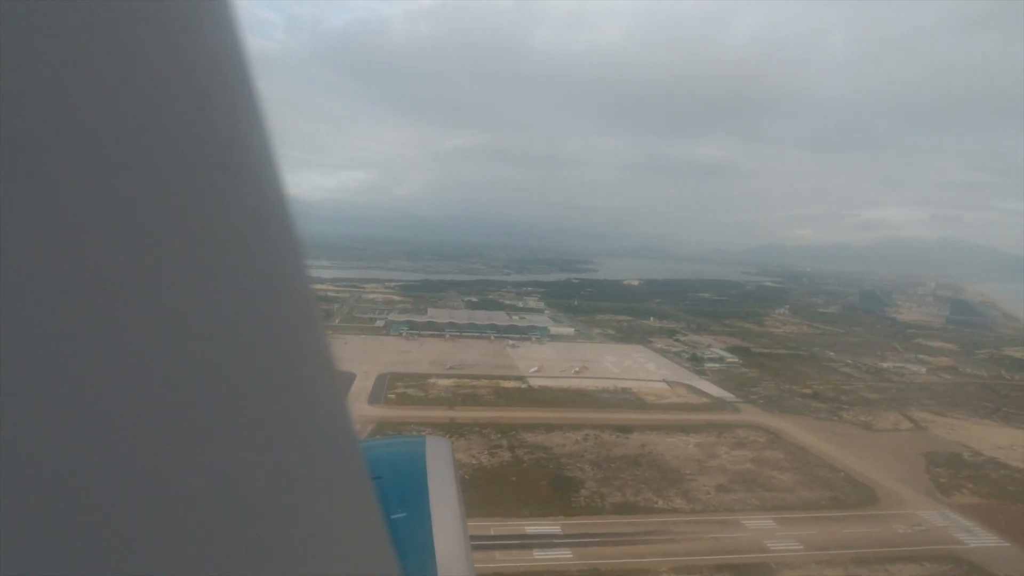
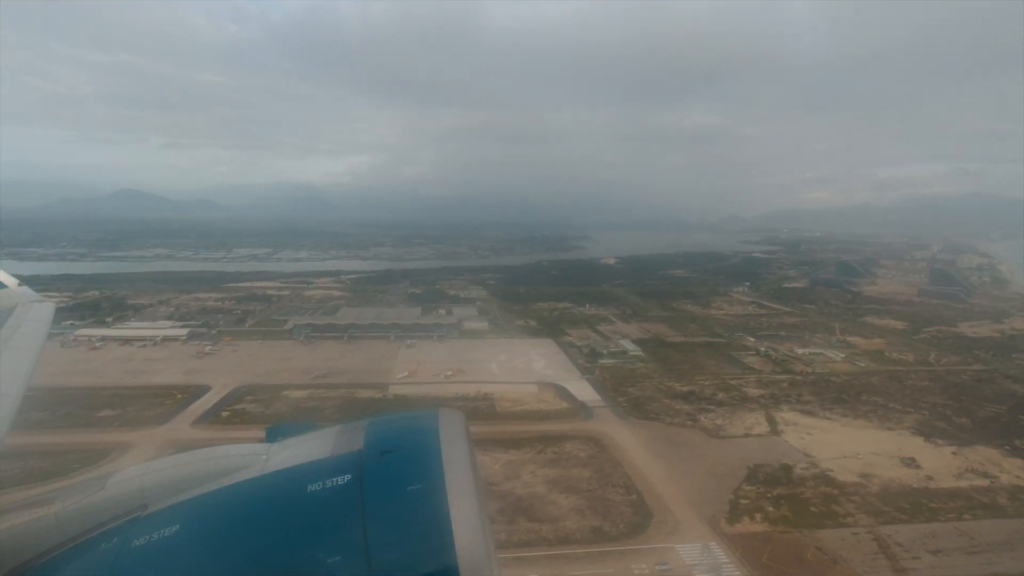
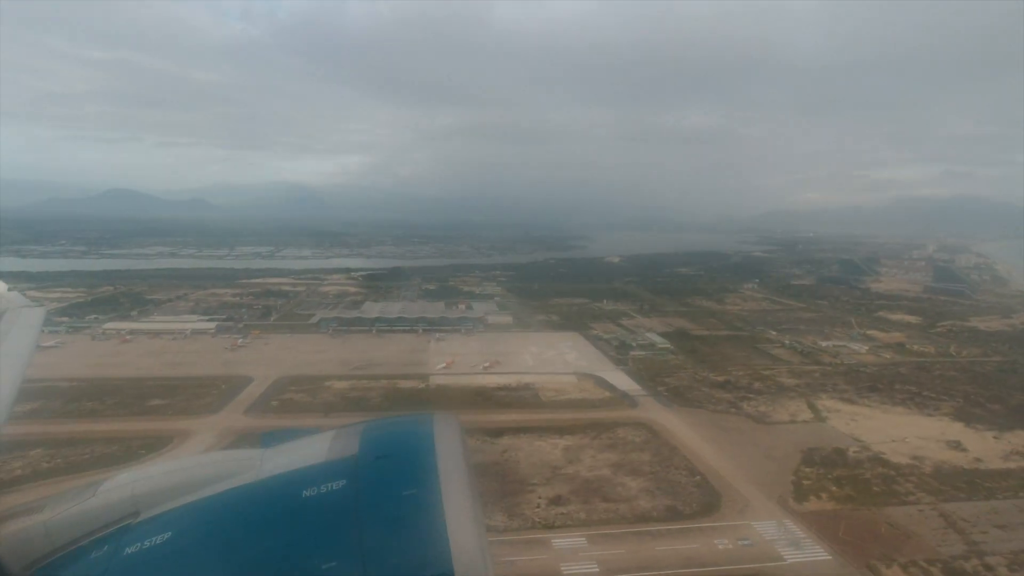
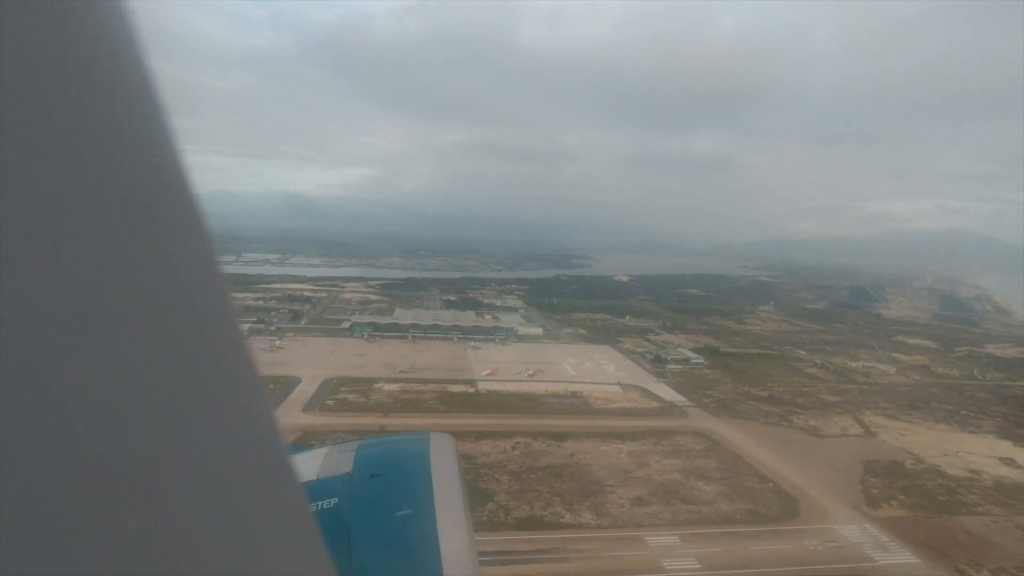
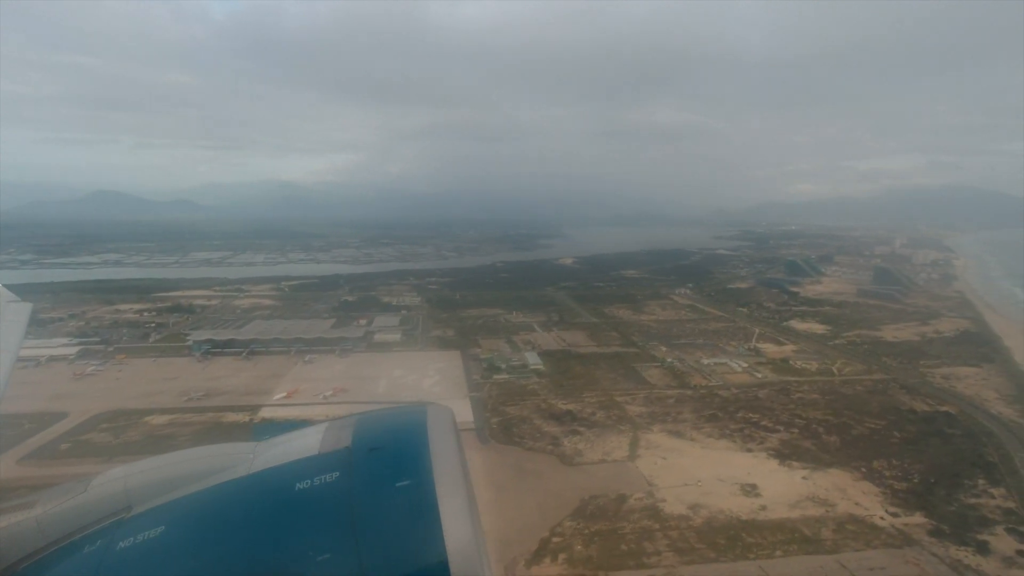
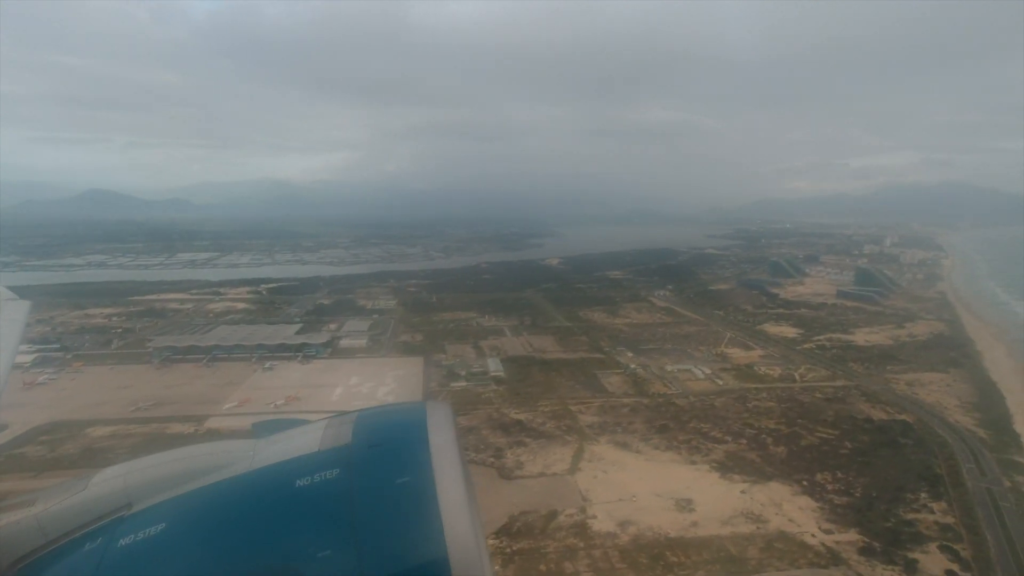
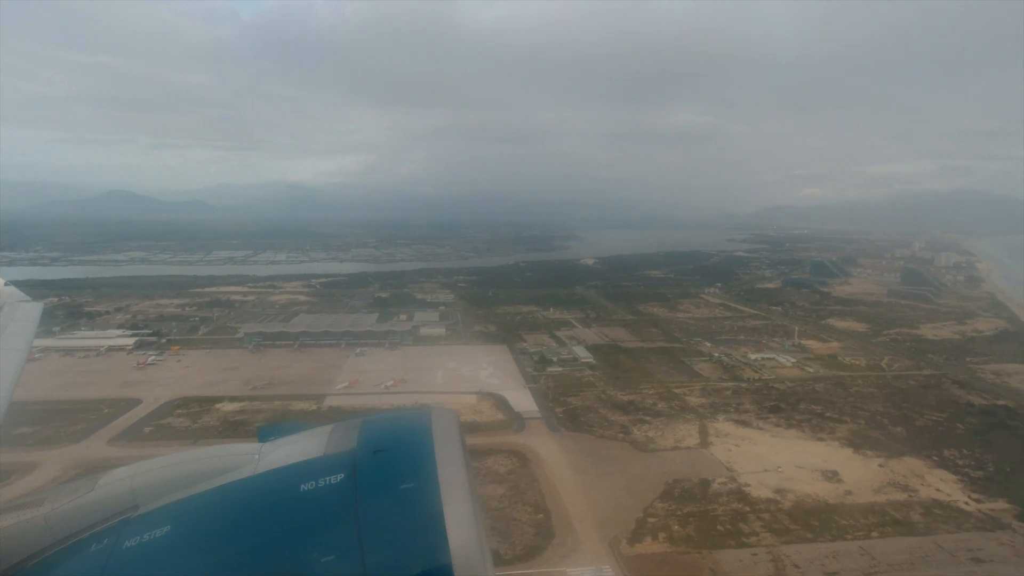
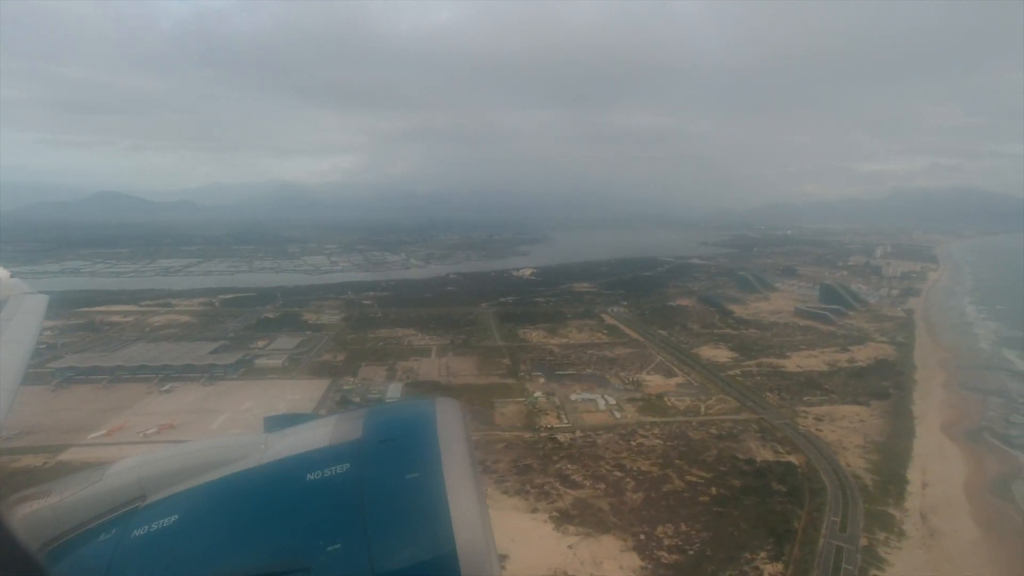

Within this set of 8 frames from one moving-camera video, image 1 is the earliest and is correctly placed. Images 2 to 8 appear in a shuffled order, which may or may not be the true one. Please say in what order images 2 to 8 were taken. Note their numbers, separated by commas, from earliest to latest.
4, 3, 2, 7, 5, 6, 8
